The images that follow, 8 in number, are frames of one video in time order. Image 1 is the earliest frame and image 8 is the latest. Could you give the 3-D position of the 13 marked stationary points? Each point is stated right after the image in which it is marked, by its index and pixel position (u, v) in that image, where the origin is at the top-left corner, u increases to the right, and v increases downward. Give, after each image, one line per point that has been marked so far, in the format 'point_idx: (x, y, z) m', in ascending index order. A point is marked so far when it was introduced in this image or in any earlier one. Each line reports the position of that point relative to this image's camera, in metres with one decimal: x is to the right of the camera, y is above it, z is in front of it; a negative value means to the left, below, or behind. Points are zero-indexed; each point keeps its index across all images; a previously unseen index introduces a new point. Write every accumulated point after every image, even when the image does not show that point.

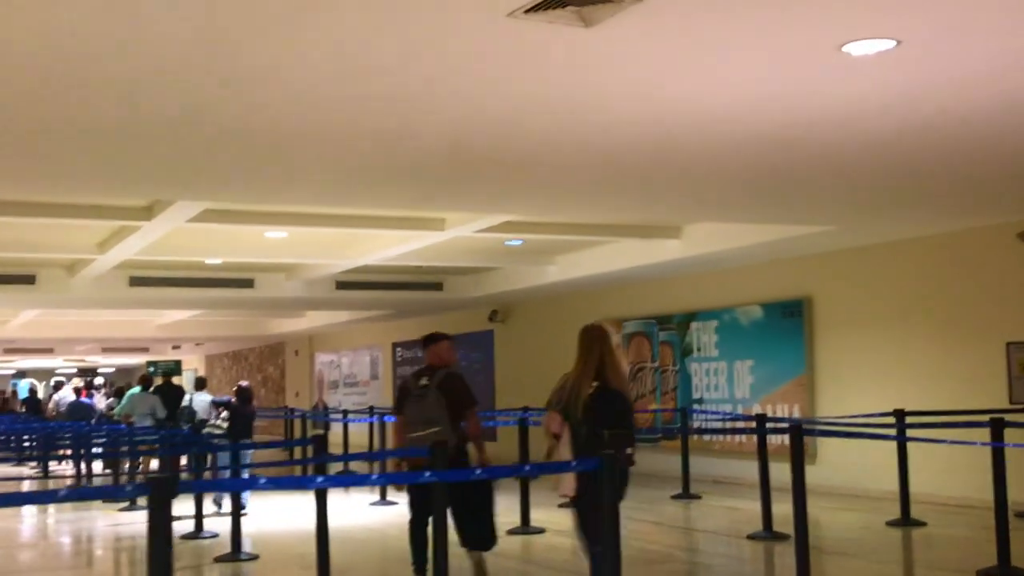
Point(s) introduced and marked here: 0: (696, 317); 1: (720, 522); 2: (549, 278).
0: (+2.0, -0.3, +12.5) m
1: (+1.6, -1.8, +8.7) m
2: (+0.4, +0.1, +13.2) m
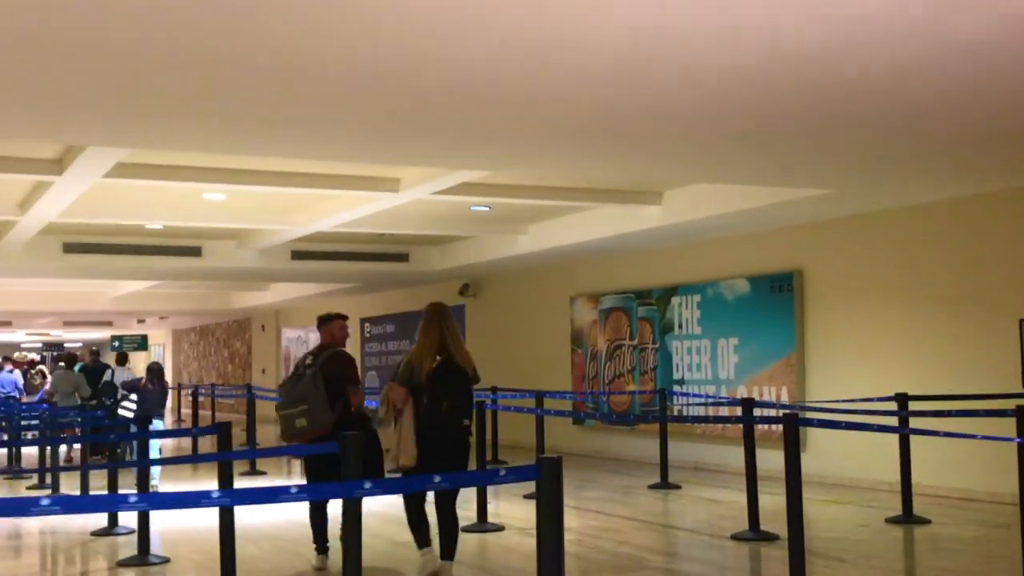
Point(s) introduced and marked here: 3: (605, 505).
0: (+1.7, 0.0, +11.6) m
1: (+1.3, -1.6, +7.8) m
2: (+0.1, +0.4, +12.3) m
3: (+0.7, -1.6, +8.6) m
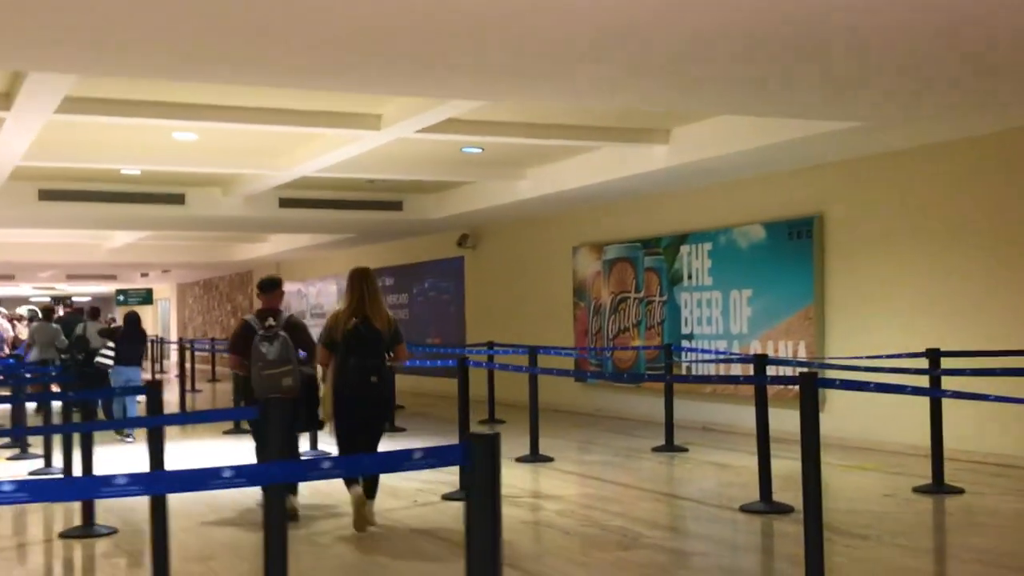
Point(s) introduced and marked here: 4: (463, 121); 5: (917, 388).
0: (+1.7, +0.5, +10.8) m
1: (+1.2, -1.2, +7.1) m
2: (+0.1, +0.9, +11.5) m
3: (+0.6, -1.3, +7.9) m
4: (-0.4, +1.2, +8.3) m
5: (+1.7, -0.4, +4.9) m
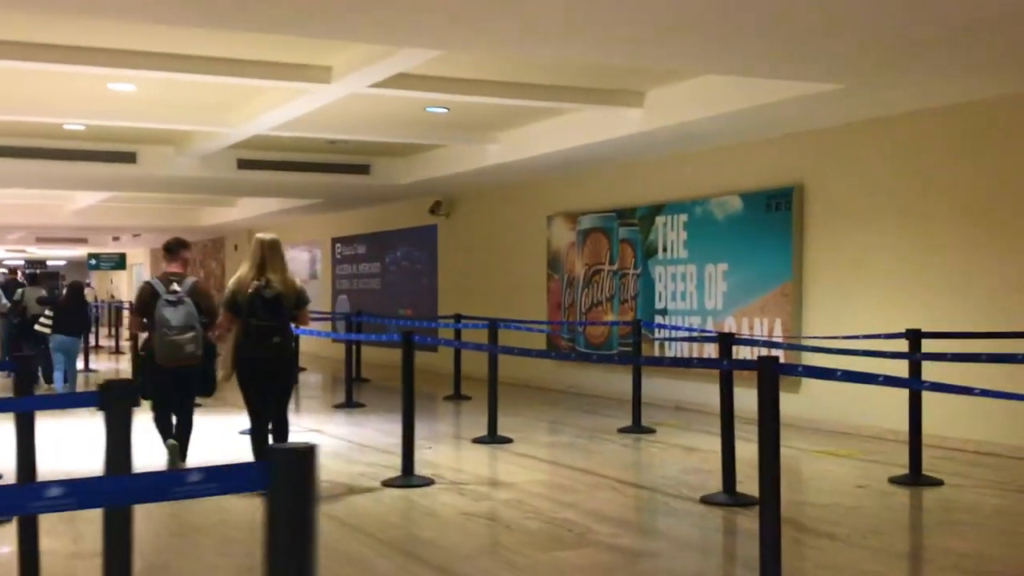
0: (+1.4, +0.7, +10.3) m
1: (+0.9, -1.1, +6.6) m
2: (-0.2, +1.2, +11.0) m
3: (+0.3, -1.1, +7.4) m
4: (-0.6, +1.4, +7.7) m
5: (+1.5, -0.4, +4.4) m
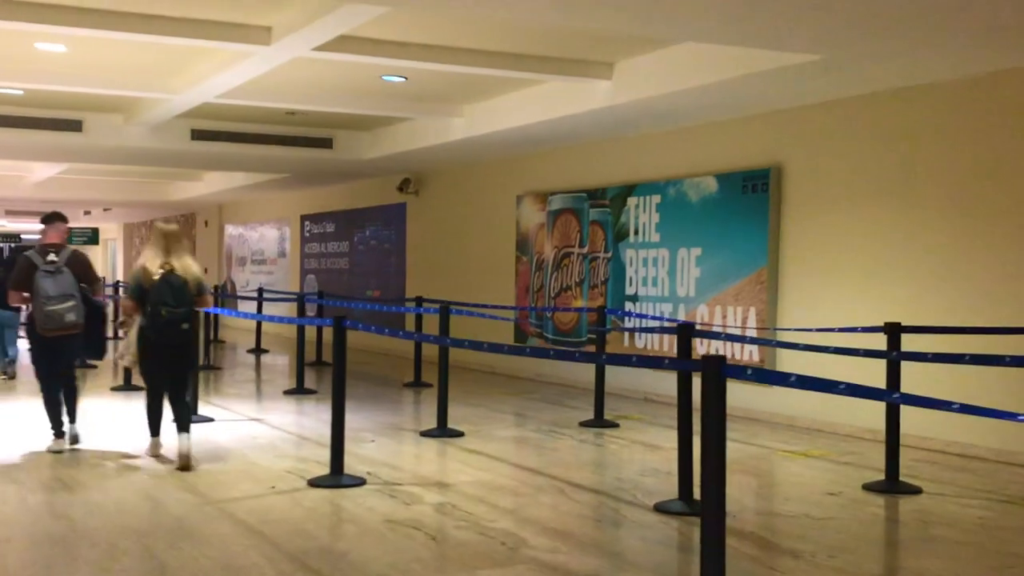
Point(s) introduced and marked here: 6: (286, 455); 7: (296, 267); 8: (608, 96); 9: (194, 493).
0: (+1.0, +0.8, +9.7) m
1: (+0.6, -1.0, +6.1) m
2: (-0.5, +1.4, +10.4) m
3: (0.0, -1.0, +6.8) m
4: (-0.9, +1.6, +7.2) m
5: (+1.2, -0.3, +3.9) m
6: (-1.3, -0.9, +6.4) m
7: (-3.4, +0.3, +18.0) m
8: (+0.7, +1.4, +8.2) m
9: (-1.5, -1.0, +5.3) m
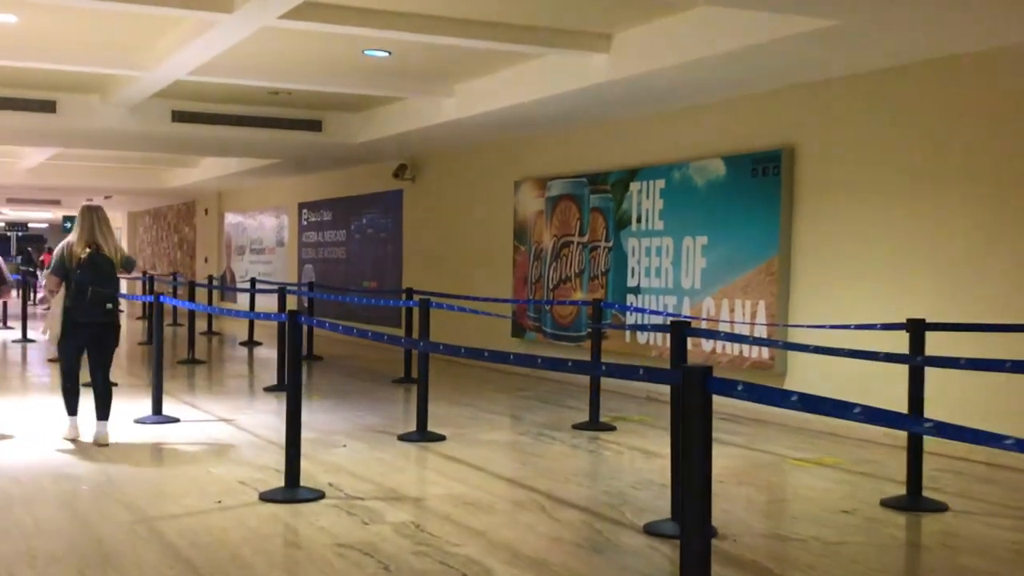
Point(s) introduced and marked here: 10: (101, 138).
0: (+1.0, +0.9, +9.1) m
1: (+0.5, -0.9, +5.5) m
2: (-0.6, +1.5, +9.8) m
3: (-0.1, -0.9, +6.3) m
4: (-1.0, +1.6, +6.6) m
5: (+1.1, -0.3, +3.3) m
6: (-1.4, -0.9, +5.9) m
7: (-3.3, +0.5, +17.4) m
8: (+0.6, +1.4, +7.6) m
9: (-1.6, -0.9, +4.7) m
10: (-4.4, +1.6, +12.1) m
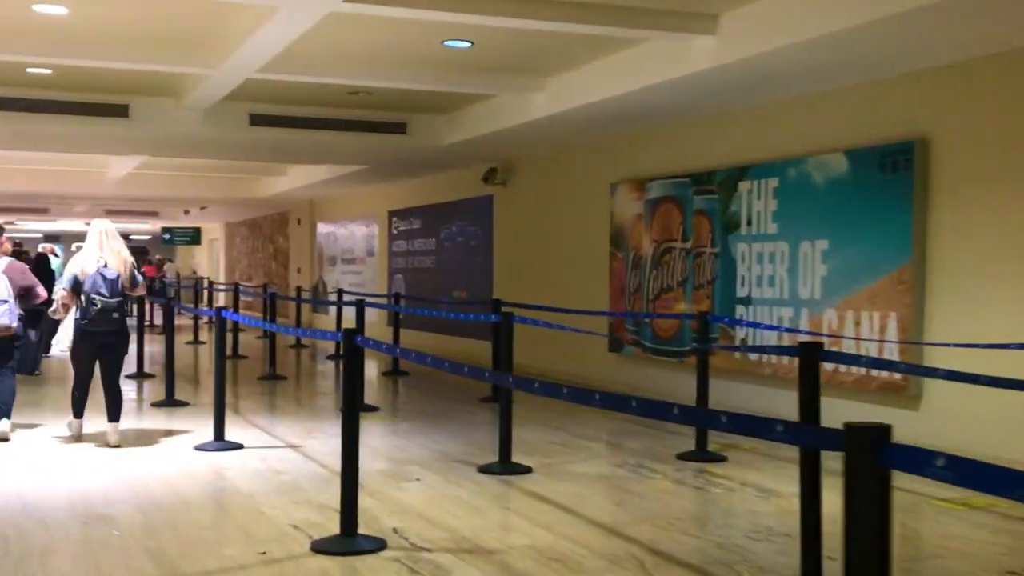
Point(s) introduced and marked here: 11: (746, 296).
0: (+1.7, +0.8, +8.2) m
1: (+0.9, -1.0, +4.7) m
2: (+0.2, +1.4, +9.0) m
3: (+0.4, -1.0, +5.5) m
4: (-0.5, +1.5, +5.9) m
5: (+1.3, -0.3, +2.4) m
6: (-0.9, -1.0, +5.2) m
7: (-1.9, +0.3, +16.9) m
8: (+1.2, +1.4, +6.7) m
9: (-1.3, -1.0, +4.1) m
10: (-3.4, +1.5, +11.7) m
11: (+1.7, -0.1, +8.2) m
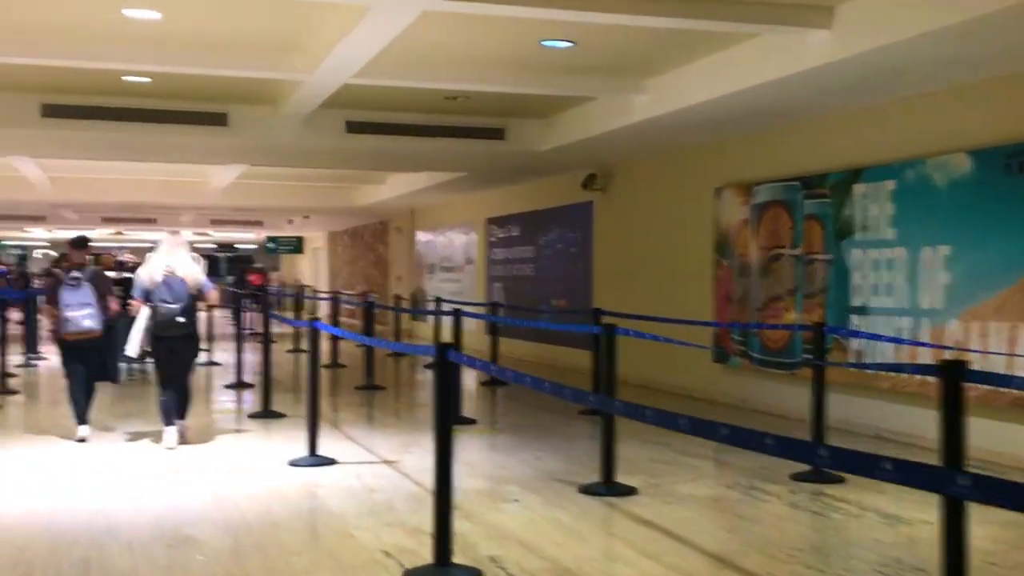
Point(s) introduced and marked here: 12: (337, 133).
0: (+2.4, +0.8, +7.8) m
1: (+1.3, -1.0, +4.3) m
2: (+1.0, +1.3, +8.7) m
3: (+0.9, -1.0, +5.1) m
4: (0.0, +1.5, +5.6) m
5: (+1.5, -0.4, +2.0) m
6: (-0.5, -1.0, +5.0) m
7: (-0.4, +0.2, +16.7) m
8: (+1.7, +1.3, +6.4) m
9: (-0.9, -1.0, +3.9) m
10: (-2.4, +1.4, +11.7) m
11: (+2.4, -0.1, +7.8) m
12: (-1.6, +1.4, +10.1) m
